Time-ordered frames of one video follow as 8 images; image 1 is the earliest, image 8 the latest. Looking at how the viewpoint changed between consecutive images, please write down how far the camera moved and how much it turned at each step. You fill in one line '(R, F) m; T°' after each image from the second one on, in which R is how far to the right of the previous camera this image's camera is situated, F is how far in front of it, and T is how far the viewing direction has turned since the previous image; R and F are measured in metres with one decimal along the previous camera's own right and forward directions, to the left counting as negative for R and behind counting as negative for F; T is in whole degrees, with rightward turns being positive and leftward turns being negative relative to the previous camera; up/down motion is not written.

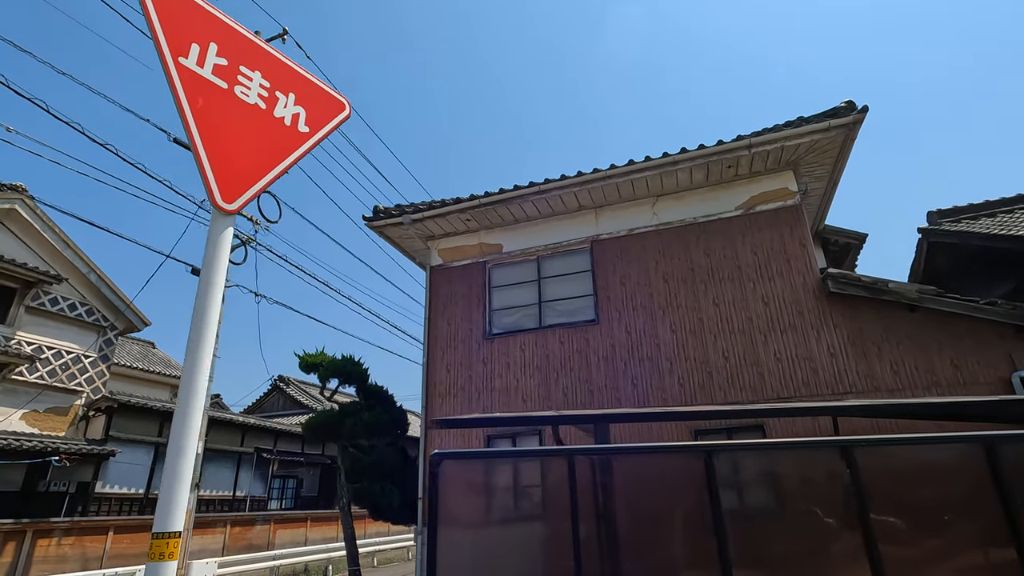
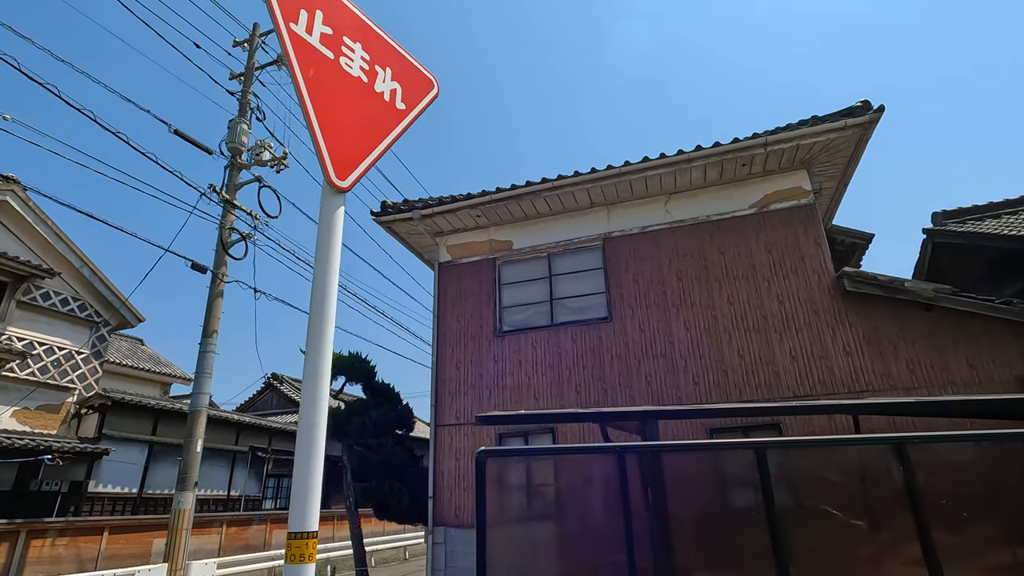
(-0.3, +0.1) m; +1°
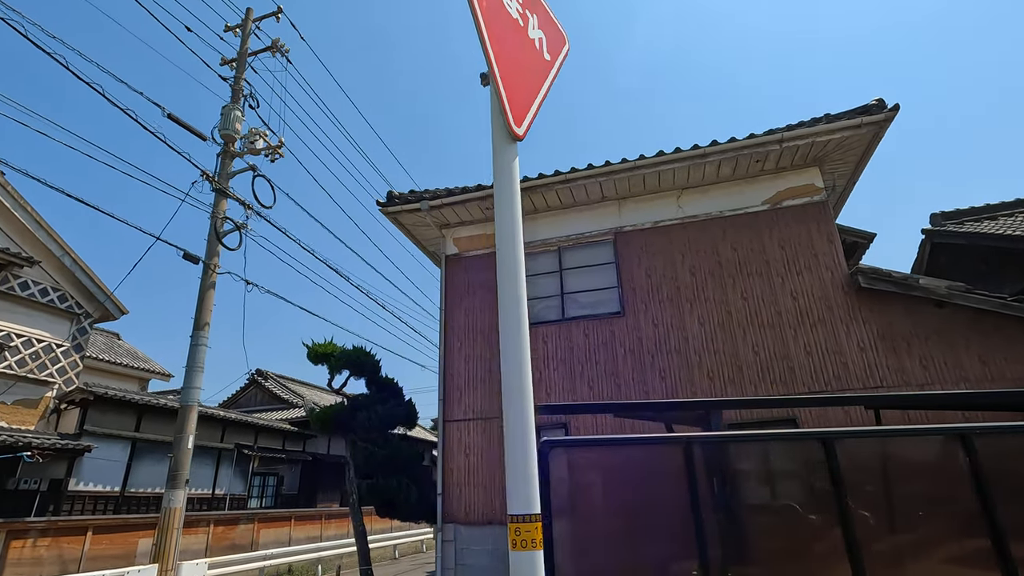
(-0.5, +0.1) m; +2°
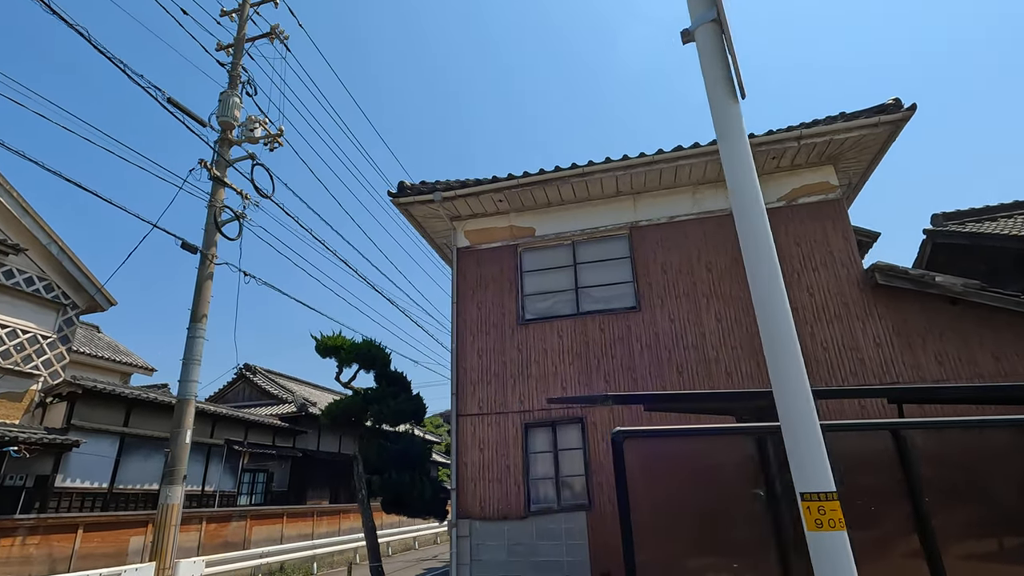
(-0.5, +0.1) m; +2°
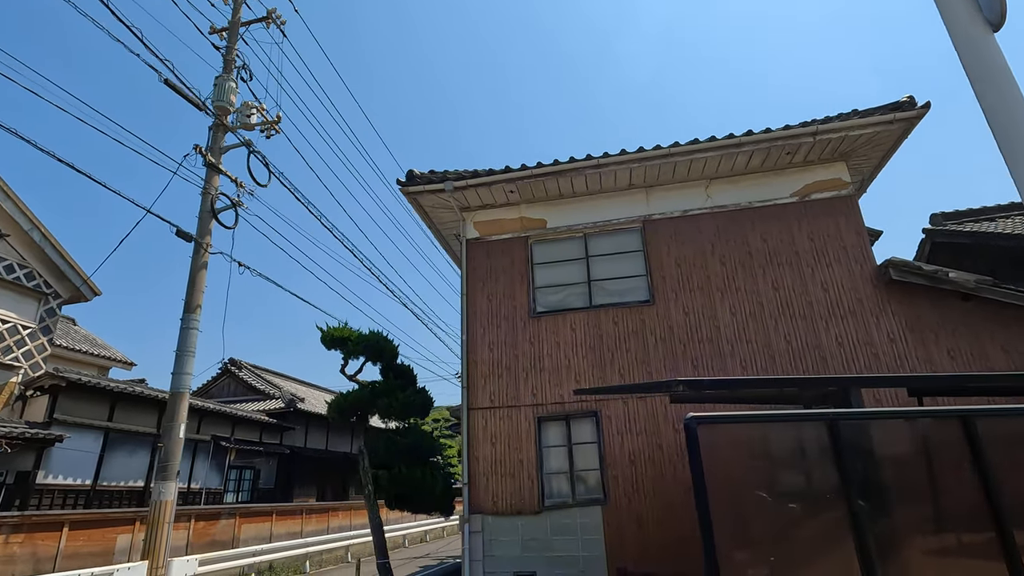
(-0.4, +0.1) m; +2°
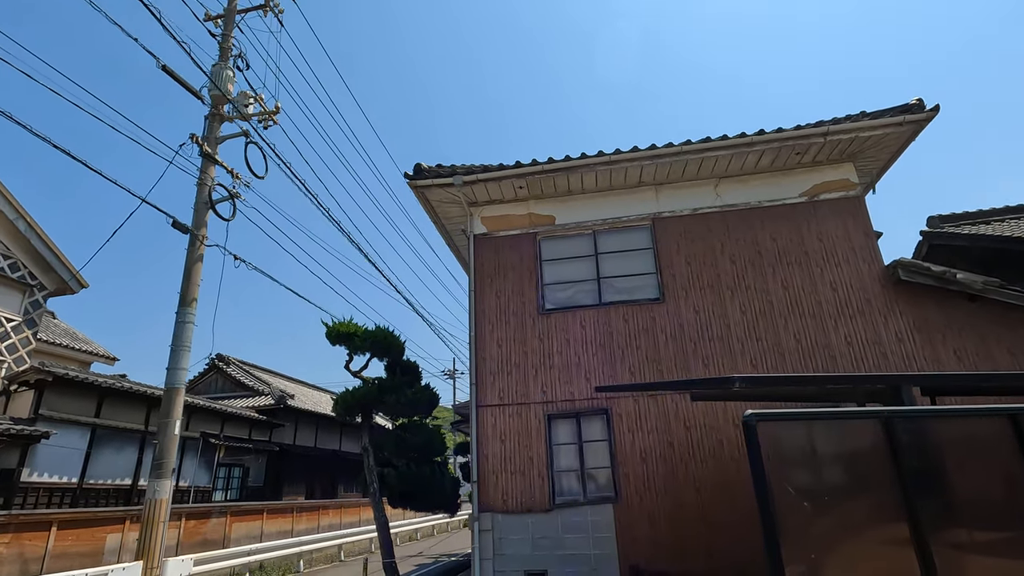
(-0.4, +0.1) m; +2°
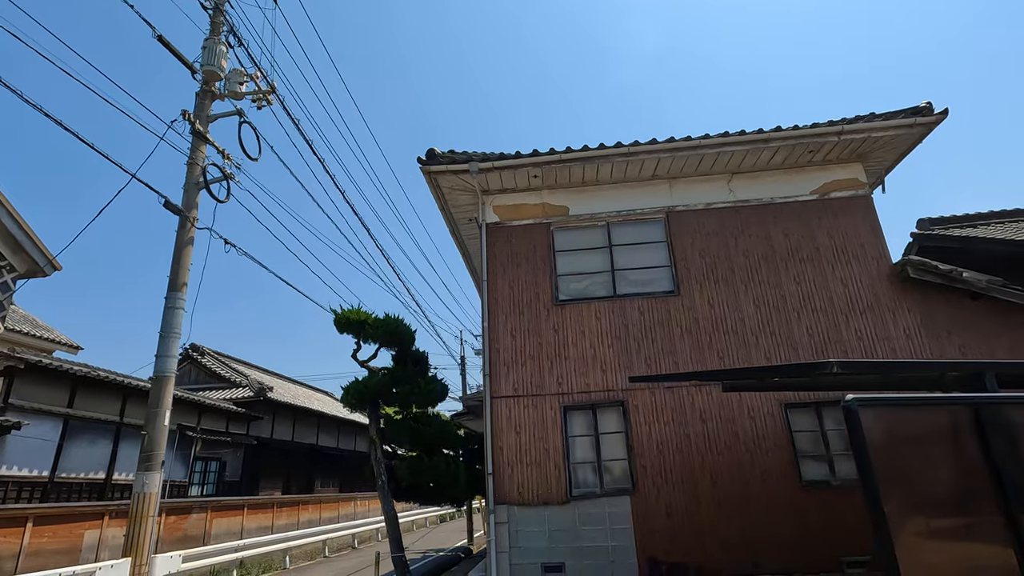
(-0.6, +0.1) m; +3°
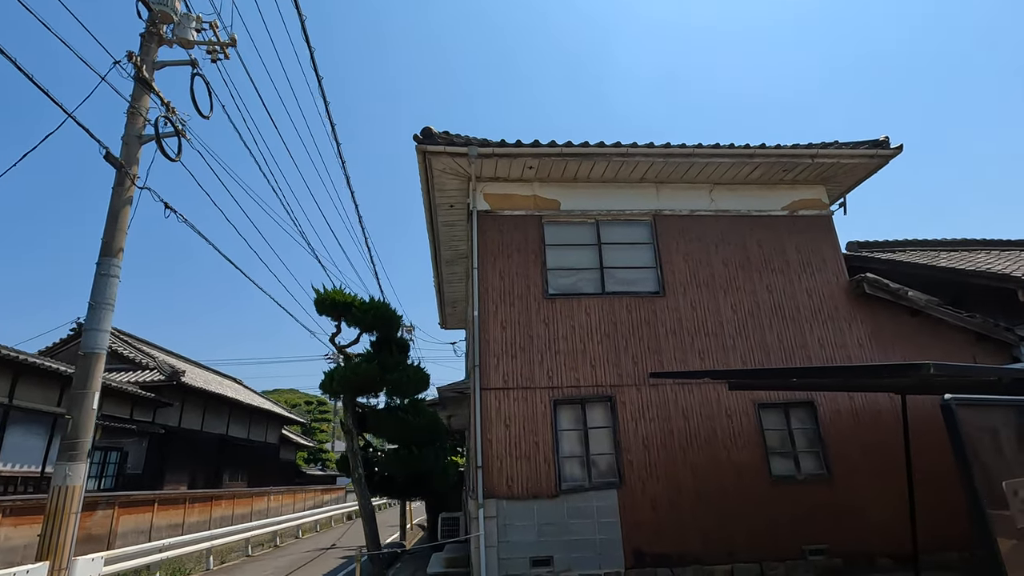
(-1.1, +0.2) m; +10°
